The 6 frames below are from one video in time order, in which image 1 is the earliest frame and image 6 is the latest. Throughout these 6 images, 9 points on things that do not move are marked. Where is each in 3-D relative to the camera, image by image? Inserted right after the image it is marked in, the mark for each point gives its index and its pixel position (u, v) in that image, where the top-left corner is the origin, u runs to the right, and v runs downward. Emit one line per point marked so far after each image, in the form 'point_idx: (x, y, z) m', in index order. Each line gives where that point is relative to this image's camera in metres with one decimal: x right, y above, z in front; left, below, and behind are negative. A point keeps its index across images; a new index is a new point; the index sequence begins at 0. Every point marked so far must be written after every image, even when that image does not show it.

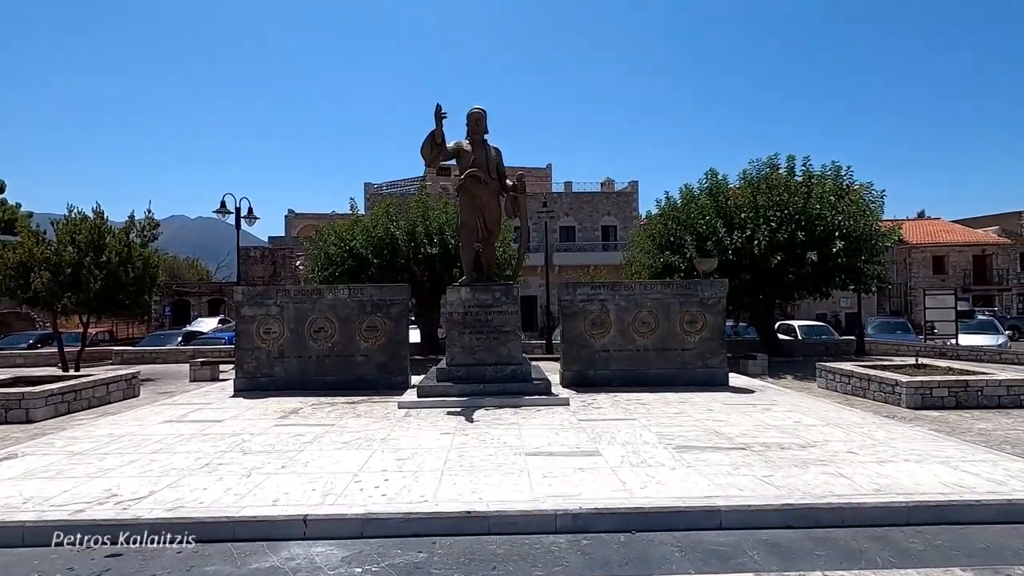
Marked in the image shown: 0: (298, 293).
0: (-4.7, -0.1, +11.8) m
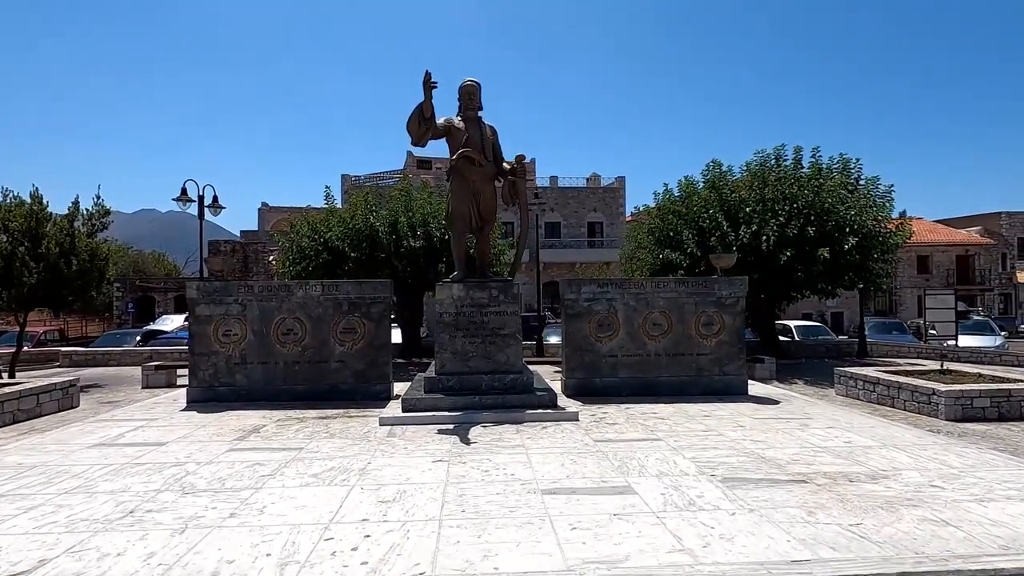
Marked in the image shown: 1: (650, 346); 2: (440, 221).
0: (-4.7, 0.0, +10.3) m
1: (+2.7, -1.2, +10.8) m
2: (-2.3, +2.2, +17.4) m
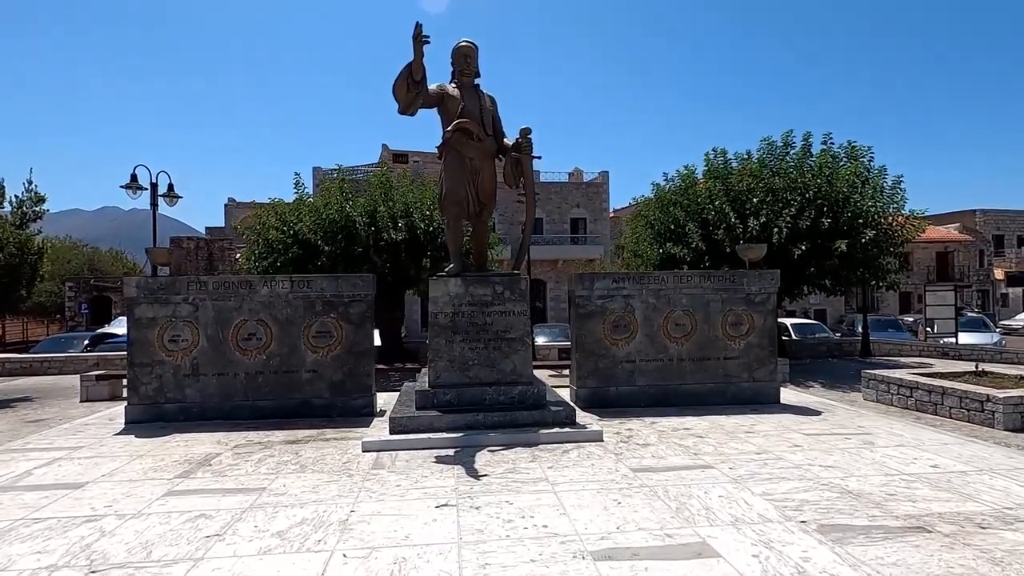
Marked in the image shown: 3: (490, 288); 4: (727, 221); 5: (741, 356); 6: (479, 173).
0: (-4.6, 0.0, +8.6) m
1: (+2.8, -1.1, +9.5) m
2: (-2.6, +2.2, +15.9) m
3: (-0.3, 0.0, +7.8) m
4: (+6.2, +1.9, +15.6) m
5: (+4.0, -1.2, +9.6) m
6: (-0.5, +1.9, +8.7) m
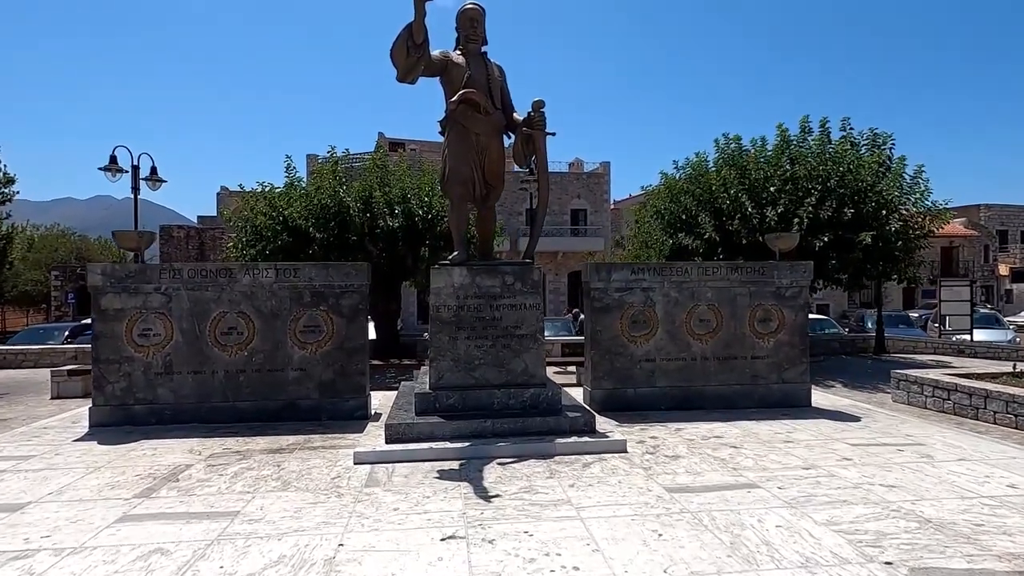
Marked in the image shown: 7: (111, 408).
0: (-4.5, +0.2, +7.7) m
1: (+2.9, -1.0, +8.6) m
2: (-2.5, +2.5, +14.9) m
3: (-0.2, +0.1, +7.0) m
4: (+6.3, +2.1, +14.8) m
5: (+4.2, -1.1, +8.8) m
6: (-0.4, +2.0, +7.9) m
7: (-5.6, -1.7, +7.6) m
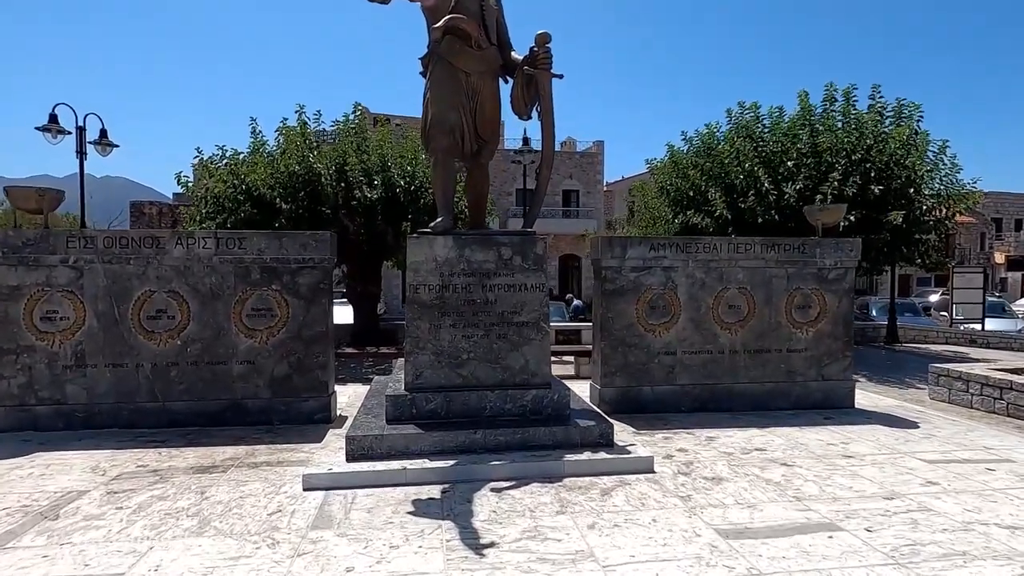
0: (-4.5, +0.5, +6.2) m
1: (+2.8, -0.7, +7.3) m
2: (-2.7, +3.0, +13.4) m
3: (-0.2, +0.4, +5.5) m
4: (+6.1, +2.5, +13.5) m
5: (+4.1, -0.8, +7.5) m
6: (-0.4, +2.3, +6.4) m
7: (-5.6, -1.3, +6.1) m
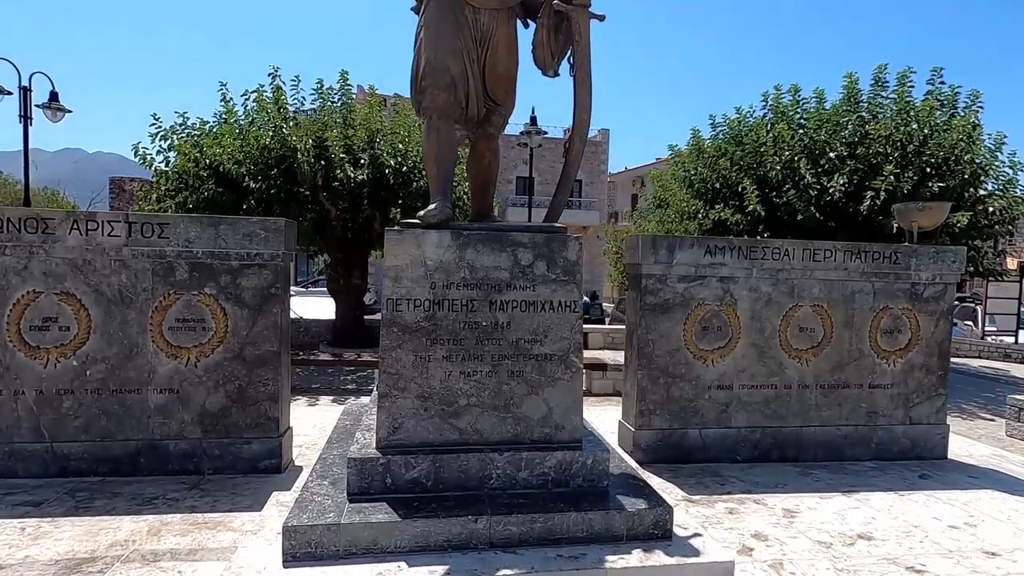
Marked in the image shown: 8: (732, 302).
0: (-4.4, +0.5, +4.5) m
1: (+2.9, -0.9, +5.7) m
2: (-2.5, +3.1, +11.7) m
3: (0.0, +0.2, +3.9) m
4: (+6.2, +2.4, +11.9) m
5: (+4.2, -1.0, +5.9) m
6: (-0.2, +2.2, +4.7) m
7: (-5.5, -1.3, +4.4) m
8: (+2.3, -0.1, +5.6) m
